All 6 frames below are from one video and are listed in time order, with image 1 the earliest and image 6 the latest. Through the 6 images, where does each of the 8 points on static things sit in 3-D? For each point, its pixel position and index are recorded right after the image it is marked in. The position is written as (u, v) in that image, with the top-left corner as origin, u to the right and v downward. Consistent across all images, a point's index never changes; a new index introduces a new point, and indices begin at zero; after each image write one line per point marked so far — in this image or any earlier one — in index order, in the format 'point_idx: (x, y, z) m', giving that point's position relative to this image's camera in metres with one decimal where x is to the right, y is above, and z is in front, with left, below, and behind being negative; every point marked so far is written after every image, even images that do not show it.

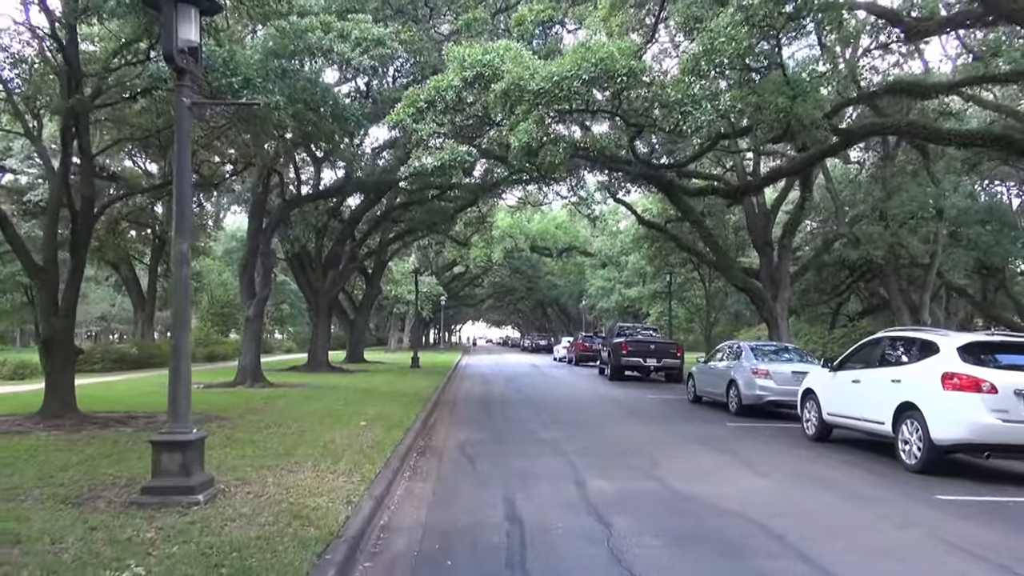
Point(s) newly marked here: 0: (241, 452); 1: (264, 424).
0: (-3.4, -2.1, +9.6) m
1: (-4.0, -2.2, +12.3) m
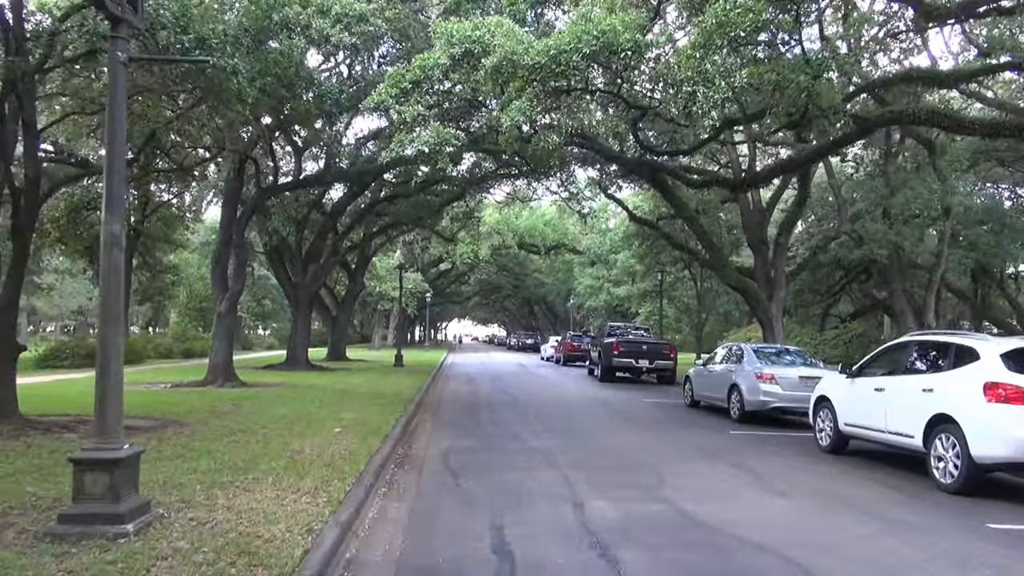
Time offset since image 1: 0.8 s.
0: (-3.5, -2.0, +8.5) m
1: (-4.2, -2.1, +11.2) m
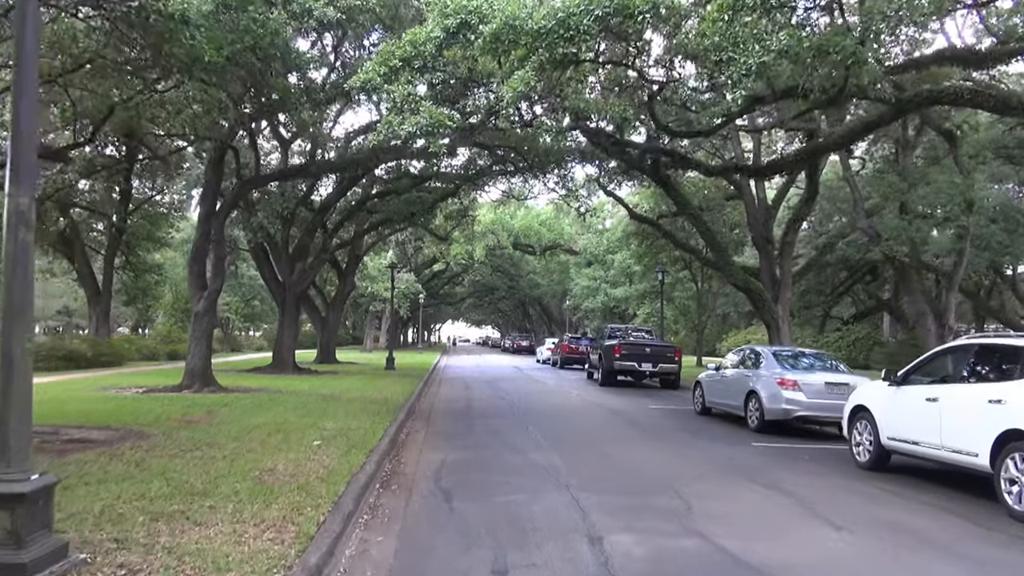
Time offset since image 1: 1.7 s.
0: (-3.5, -1.9, +7.3) m
1: (-4.1, -2.0, +9.9) m
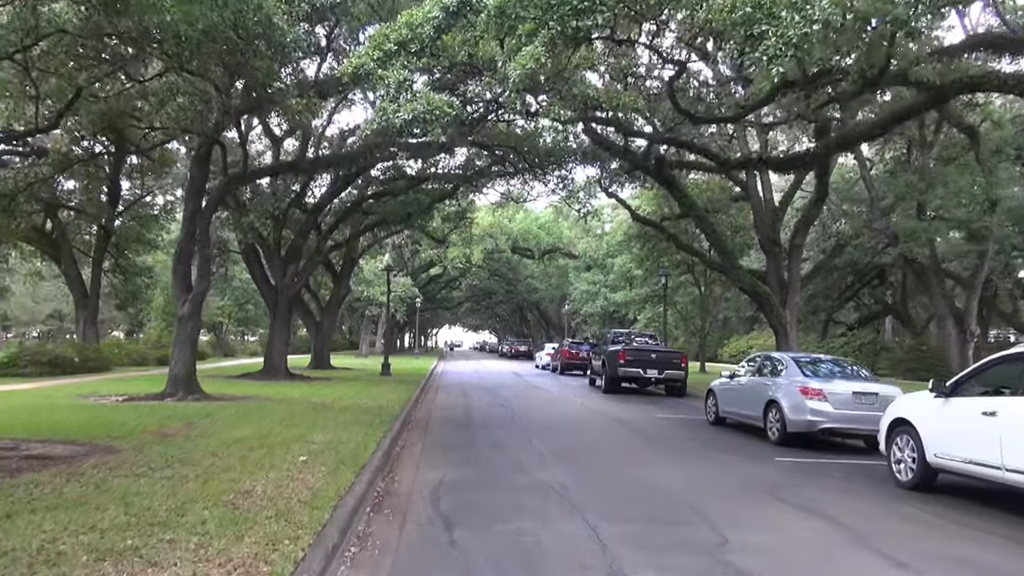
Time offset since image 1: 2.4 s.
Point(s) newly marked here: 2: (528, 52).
0: (-3.4, -1.9, +6.3) m
1: (-4.1, -2.0, +9.0) m
2: (+0.2, +3.0, +9.9) m
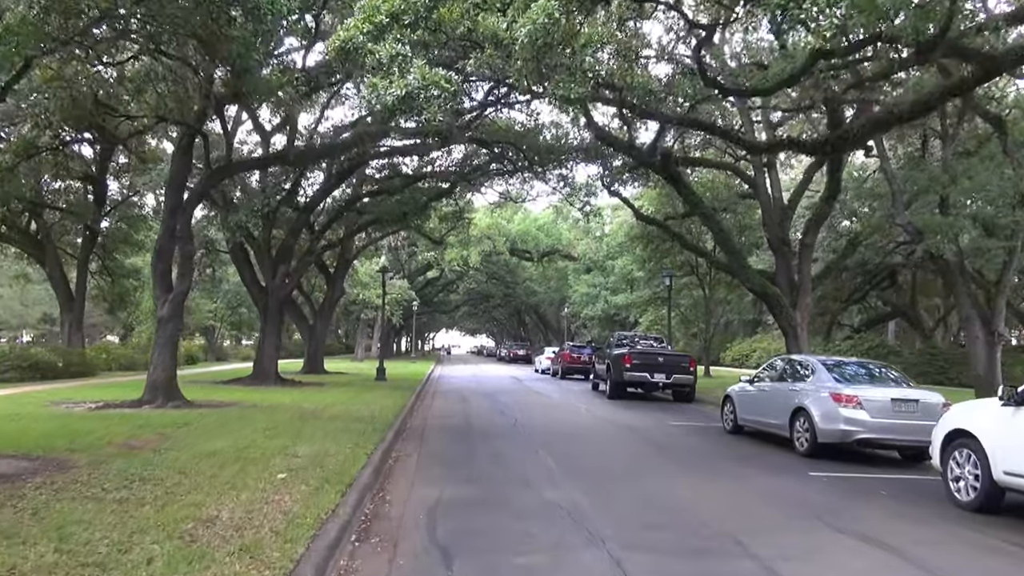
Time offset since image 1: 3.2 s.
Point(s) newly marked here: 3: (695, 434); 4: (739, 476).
0: (-3.4, -1.8, +5.2) m
1: (-4.0, -2.0, +7.9) m
2: (+0.2, +3.0, +8.8) m
3: (+3.5, -2.8, +14.8) m
4: (+3.0, -2.5, +10.1) m
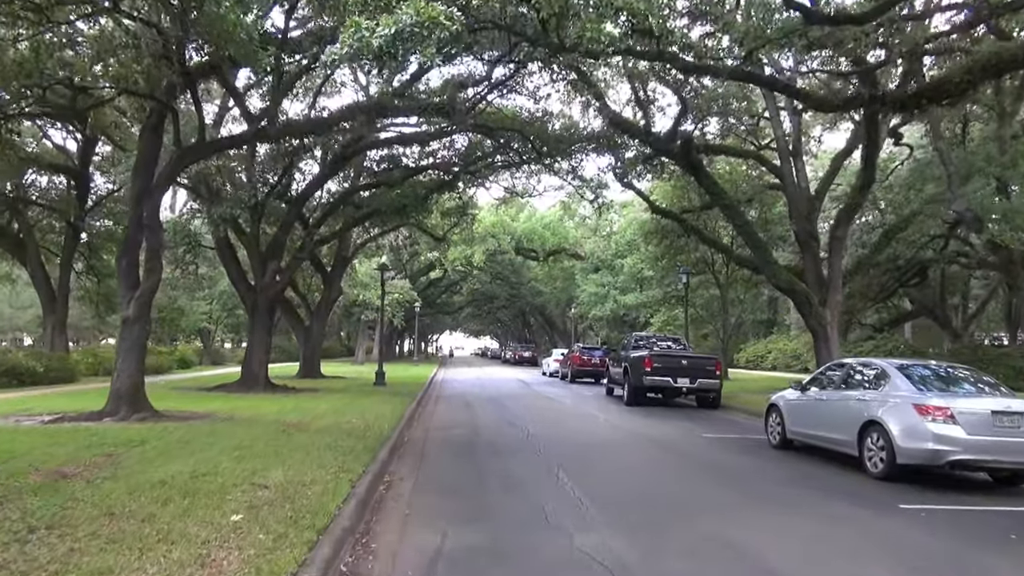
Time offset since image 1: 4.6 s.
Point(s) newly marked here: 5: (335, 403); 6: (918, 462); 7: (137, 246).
0: (-3.2, -1.7, +3.3) m
1: (-3.8, -1.9, +6.0) m
2: (+0.4, +3.1, +6.9) m
3: (+3.8, -2.7, +12.9) m
4: (+3.2, -2.3, +8.2) m
5: (-4.6, -2.9, +19.6) m
6: (+4.8, -2.1, +9.1) m
7: (-7.3, +0.8, +14.9) m
